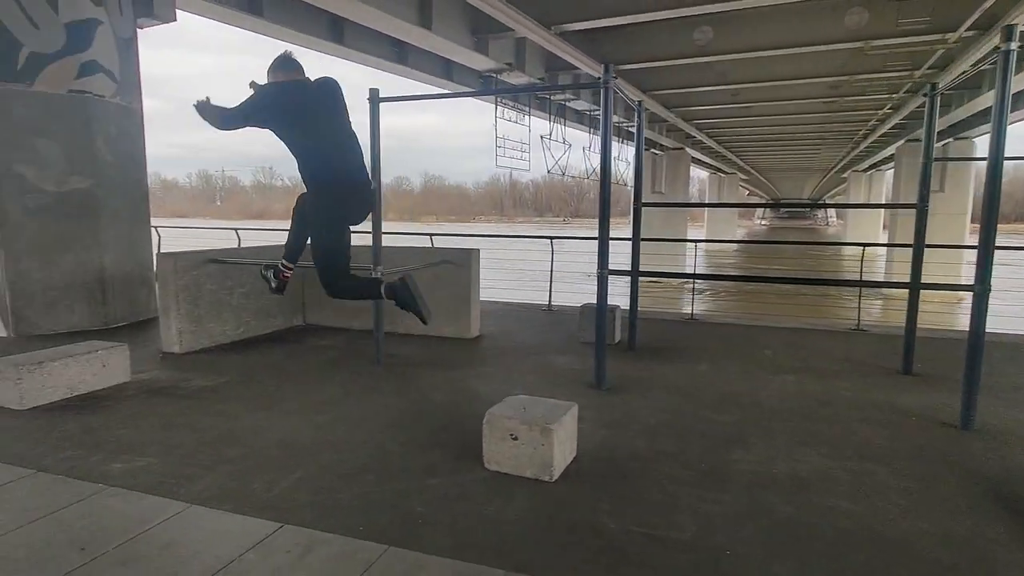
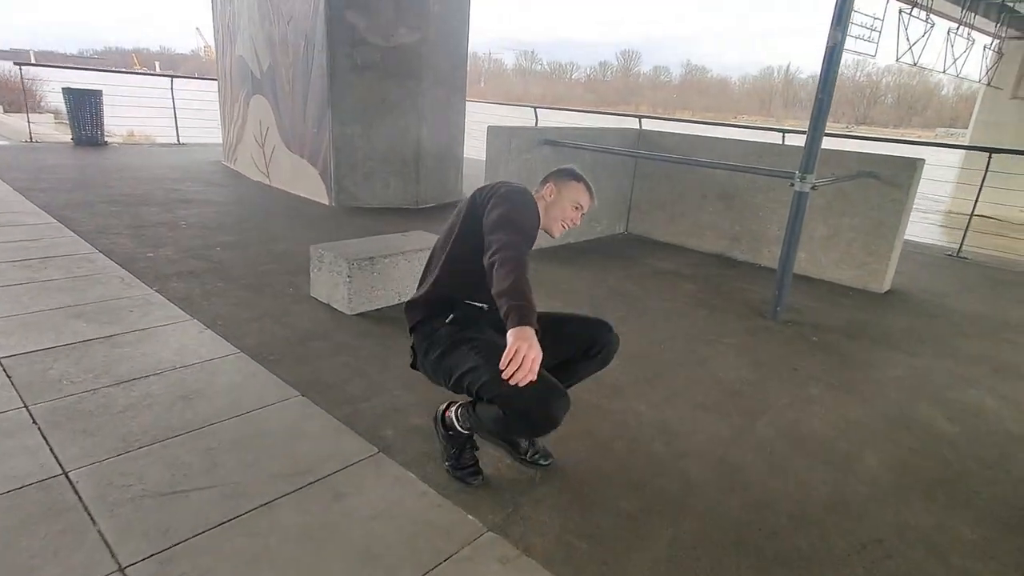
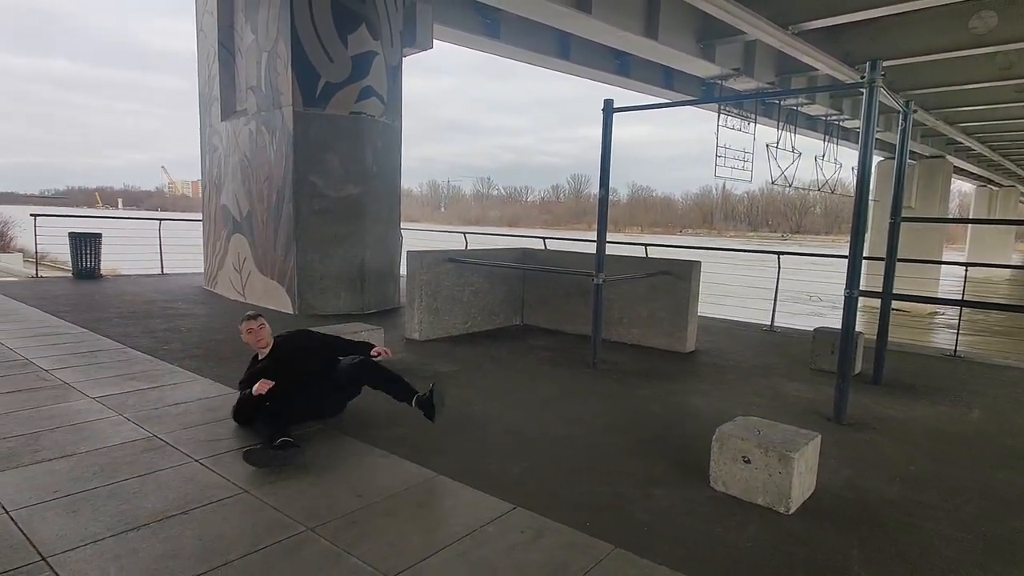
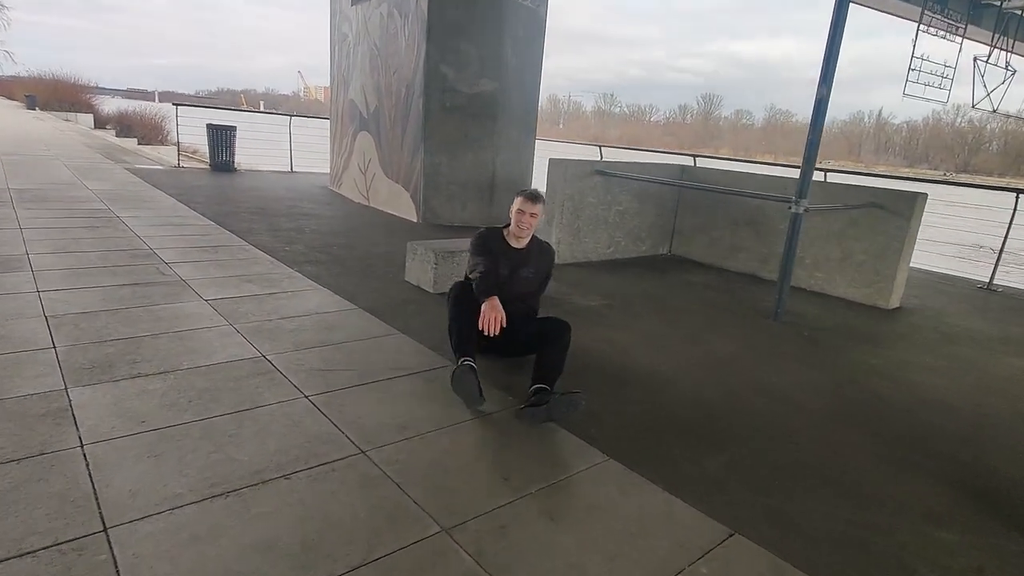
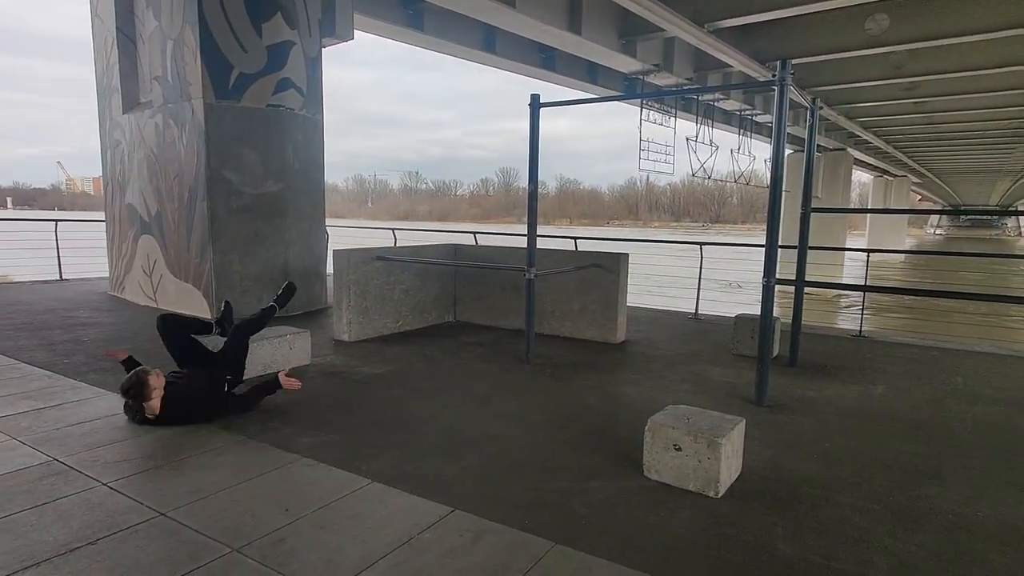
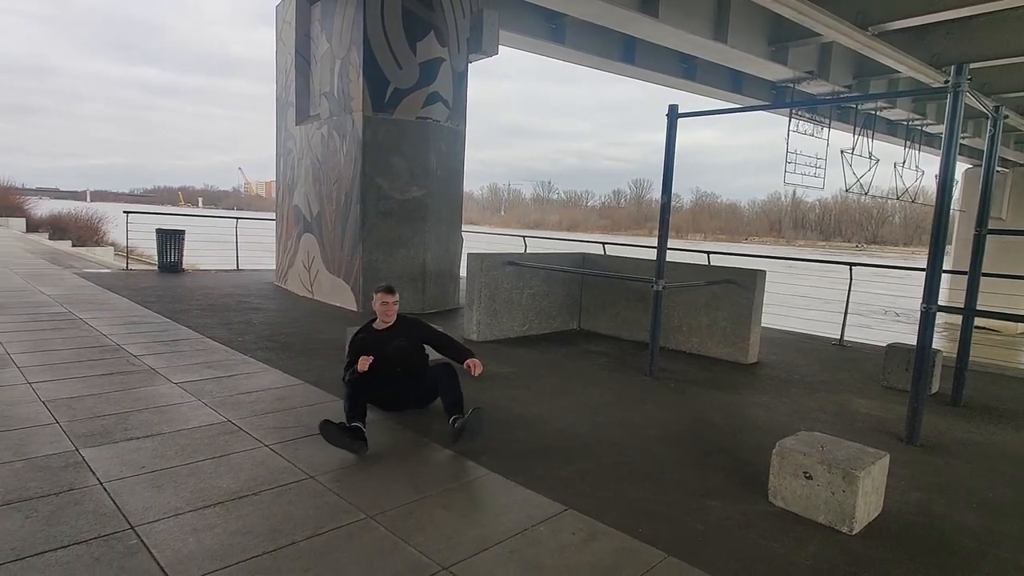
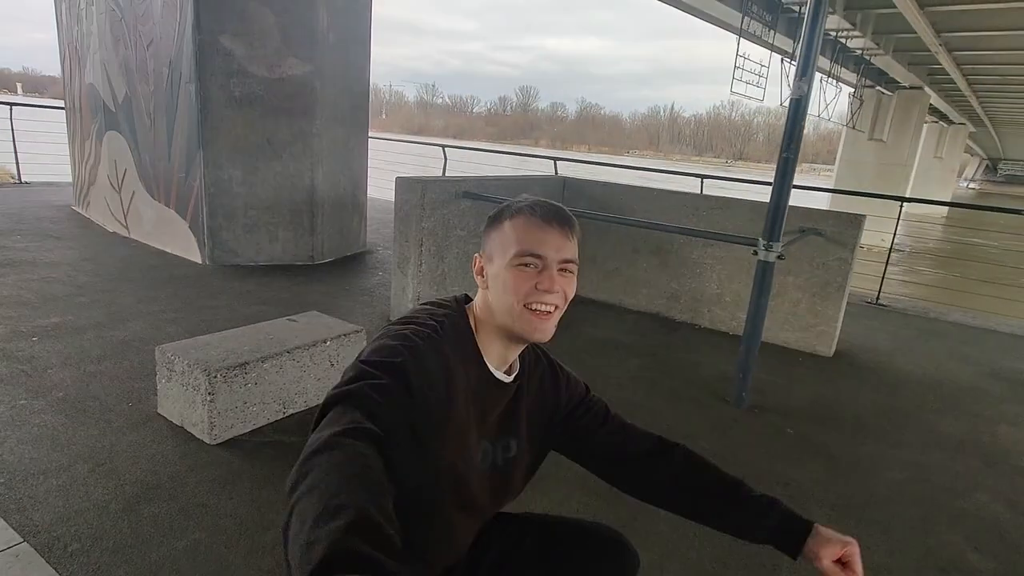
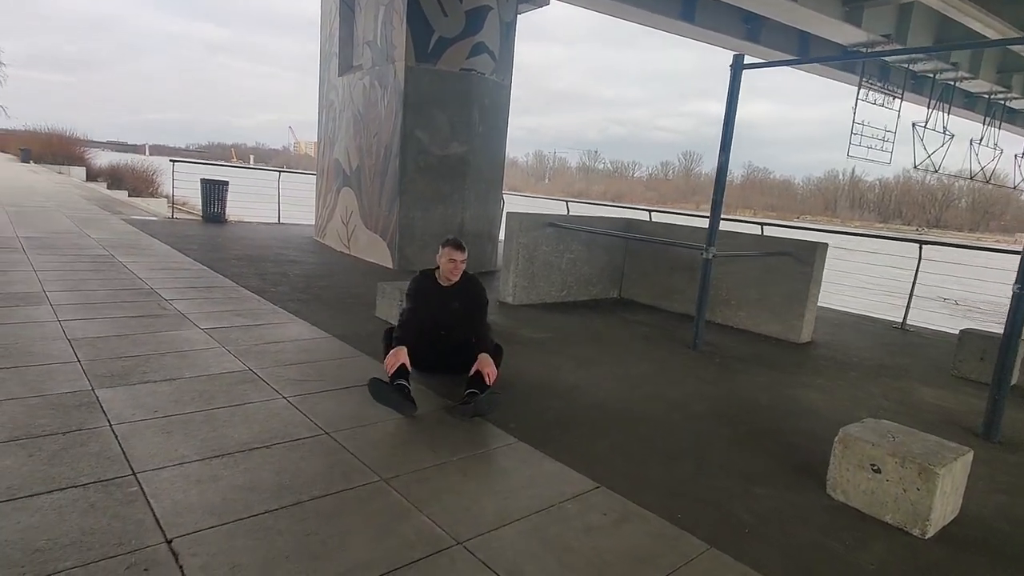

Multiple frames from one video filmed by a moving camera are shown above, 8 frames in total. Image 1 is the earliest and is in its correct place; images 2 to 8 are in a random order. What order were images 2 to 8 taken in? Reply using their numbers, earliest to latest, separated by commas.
5, 3, 6, 8, 4, 2, 7
